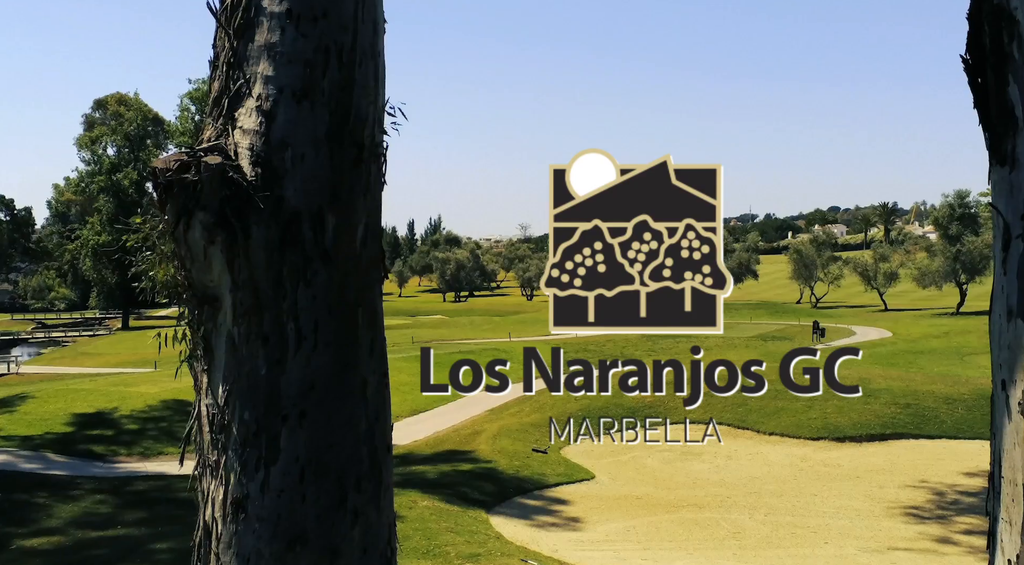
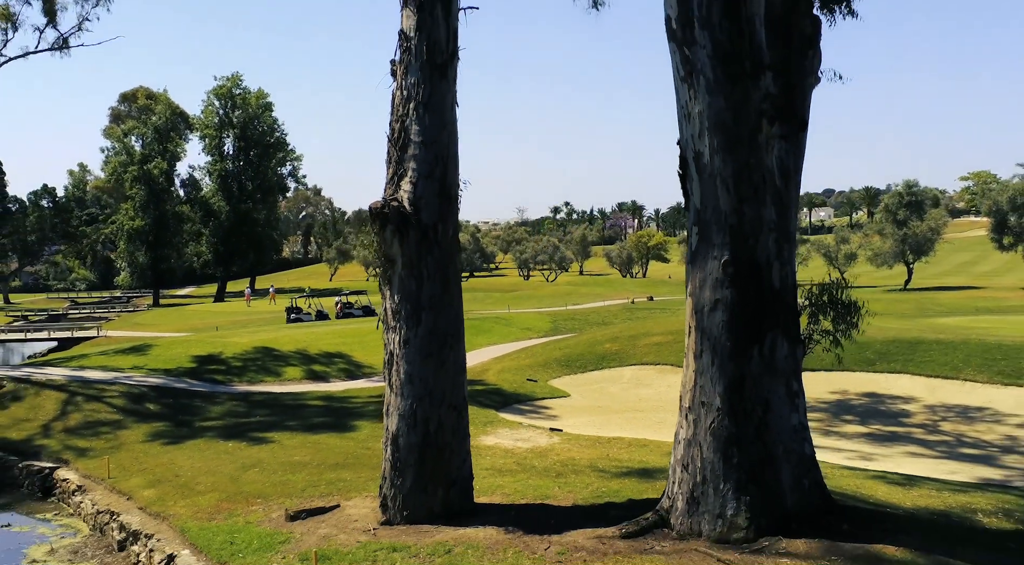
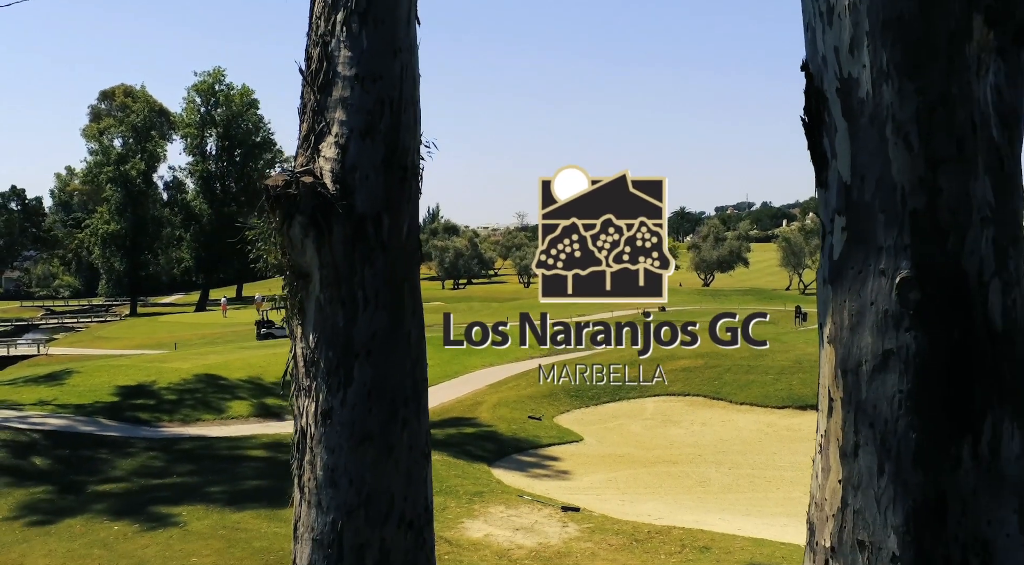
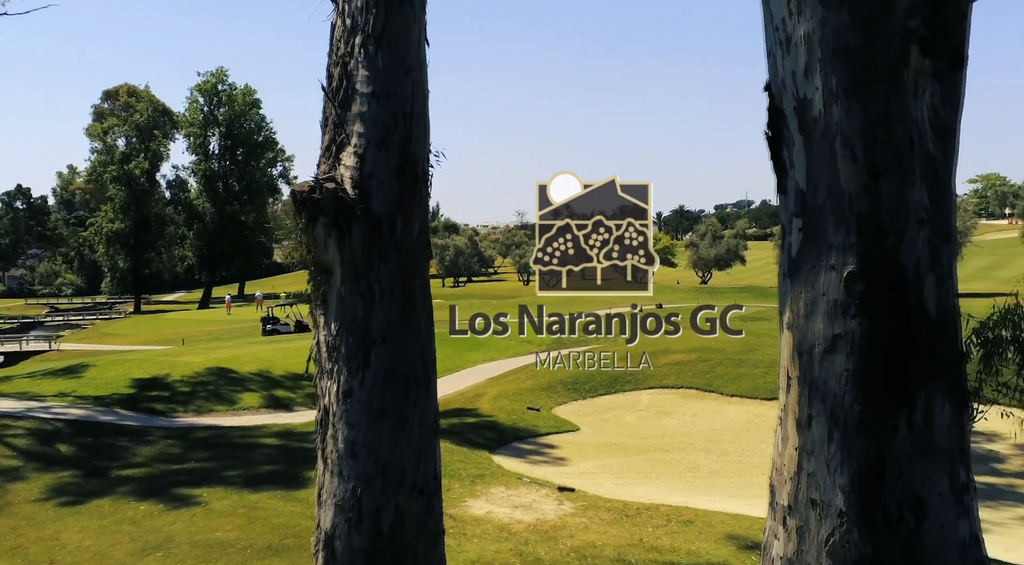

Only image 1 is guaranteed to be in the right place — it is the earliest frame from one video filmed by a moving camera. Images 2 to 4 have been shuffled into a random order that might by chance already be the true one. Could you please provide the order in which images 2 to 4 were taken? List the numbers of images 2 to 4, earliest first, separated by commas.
3, 4, 2
